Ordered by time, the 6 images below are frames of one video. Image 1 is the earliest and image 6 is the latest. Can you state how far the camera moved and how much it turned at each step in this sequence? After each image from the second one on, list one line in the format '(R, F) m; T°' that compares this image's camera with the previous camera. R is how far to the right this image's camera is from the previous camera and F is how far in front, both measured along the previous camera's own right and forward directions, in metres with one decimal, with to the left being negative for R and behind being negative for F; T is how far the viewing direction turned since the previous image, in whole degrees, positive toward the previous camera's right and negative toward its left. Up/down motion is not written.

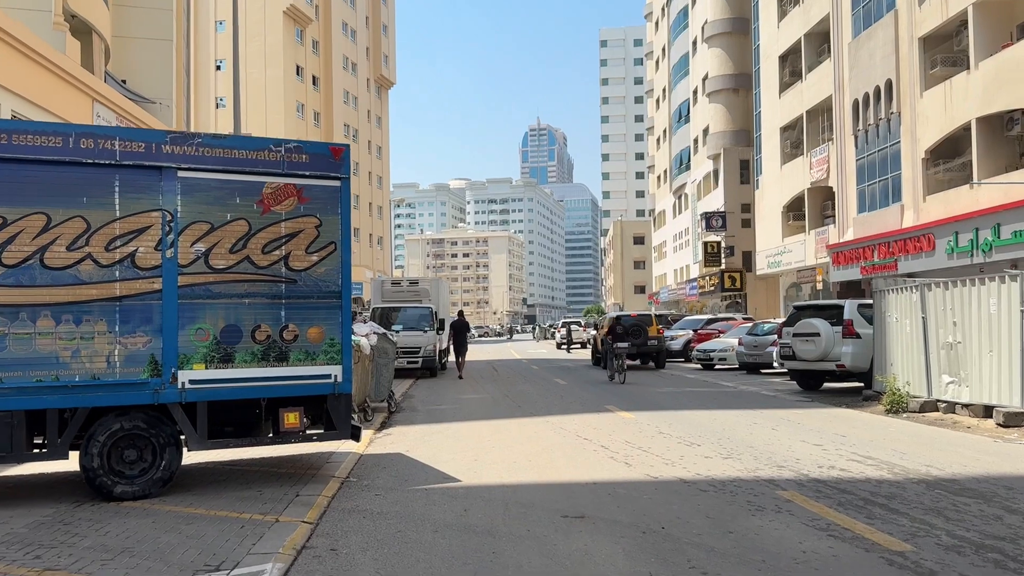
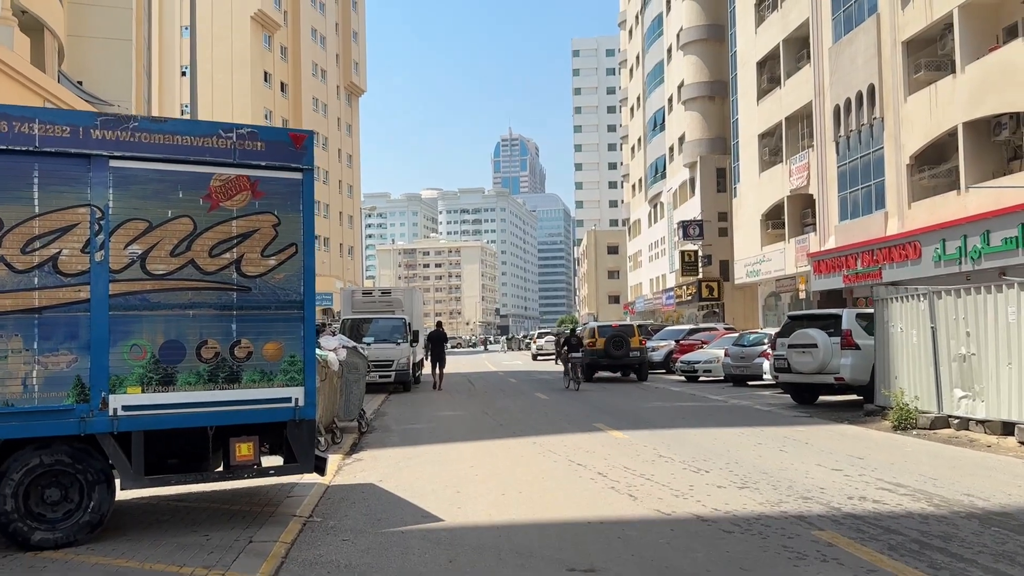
(-0.1, +1.0) m; +2°
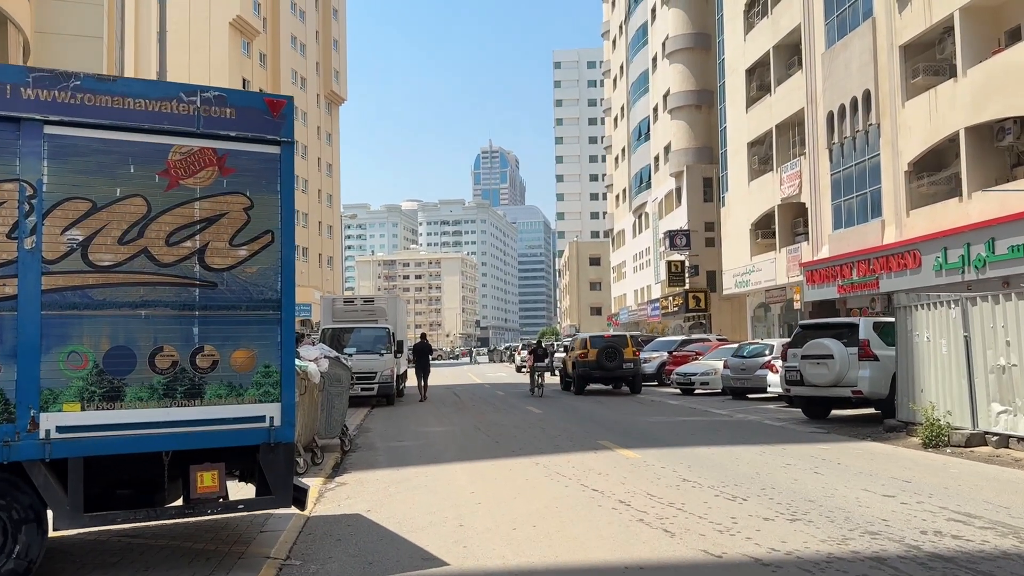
(-0.3, +1.1) m; +2°
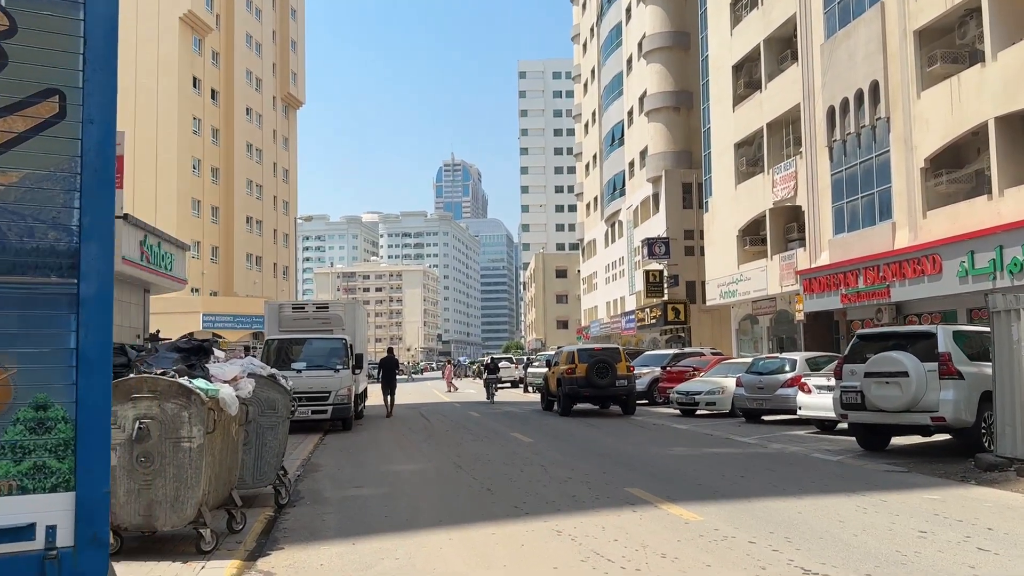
(-0.4, +3.1) m; +3°
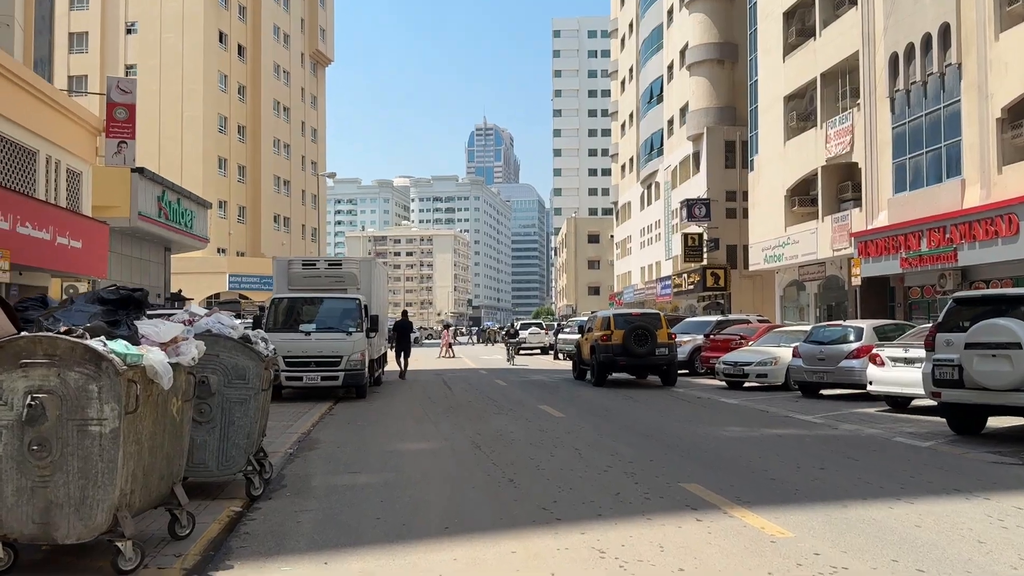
(0.0, +1.8) m; -2°
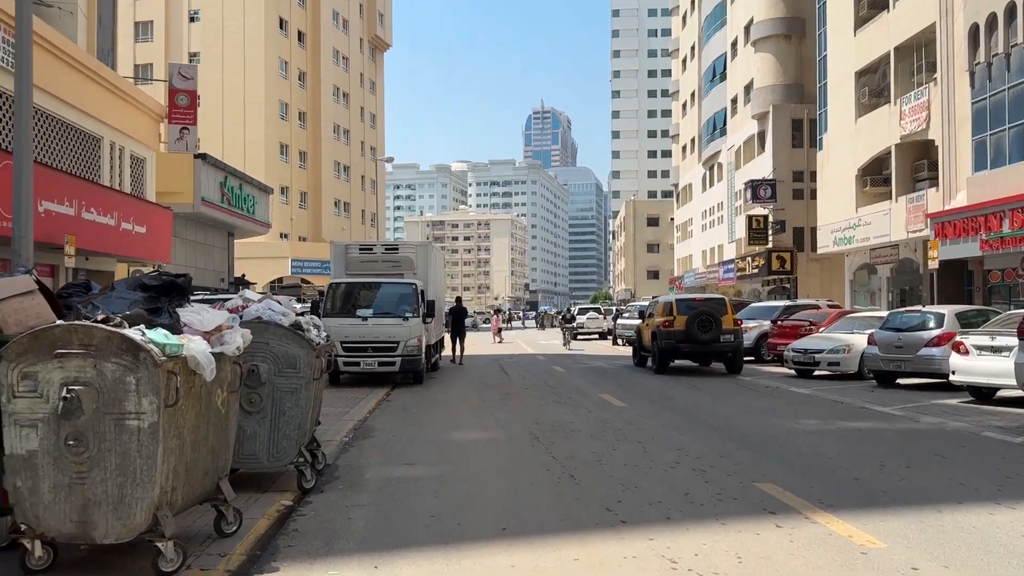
(0.0, +0.4) m; -4°
